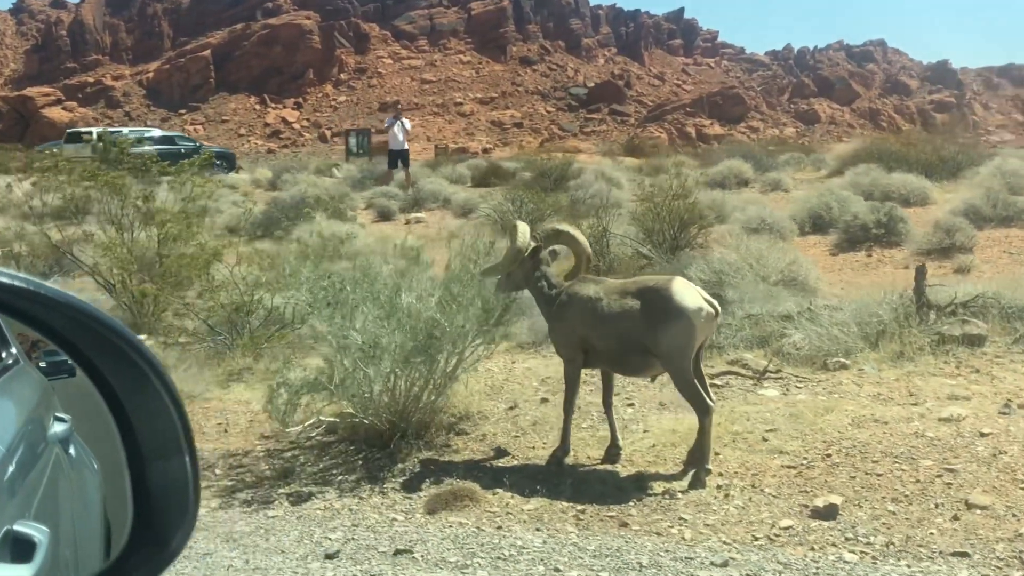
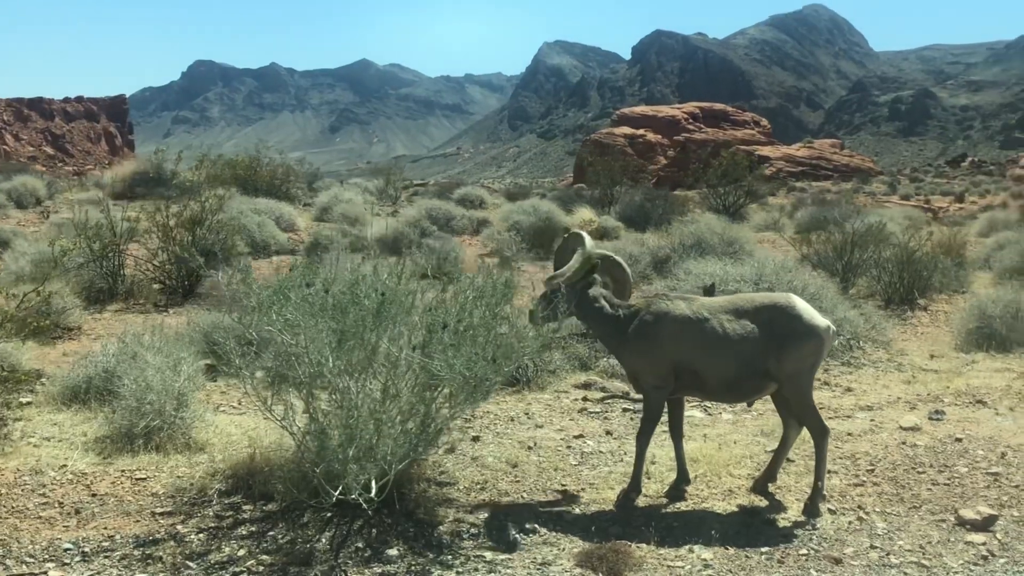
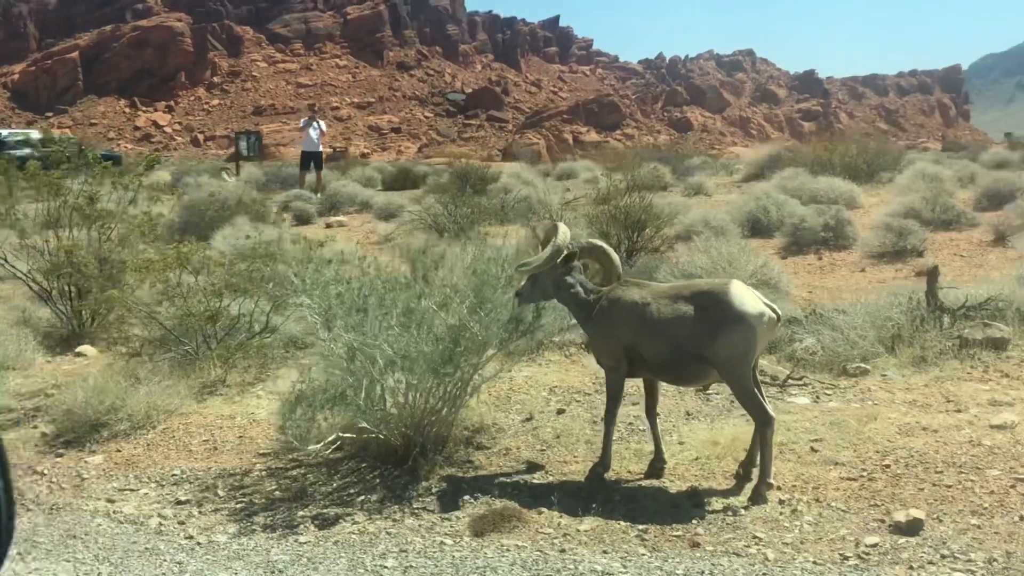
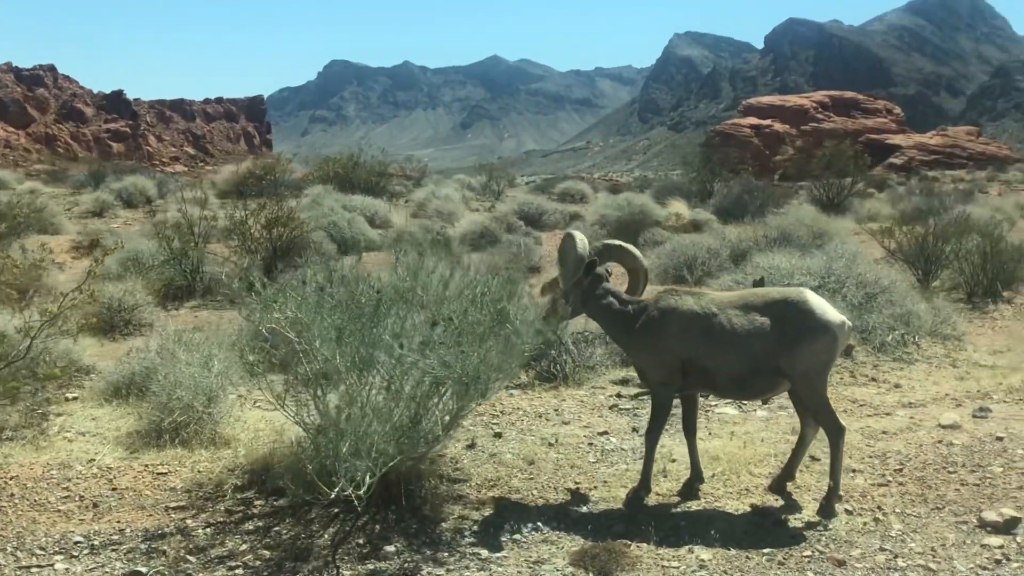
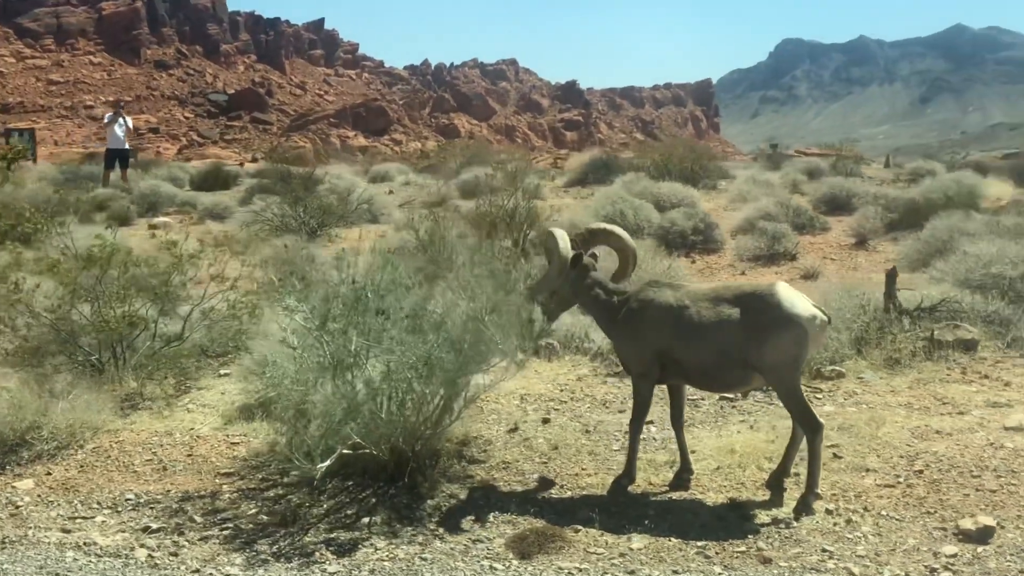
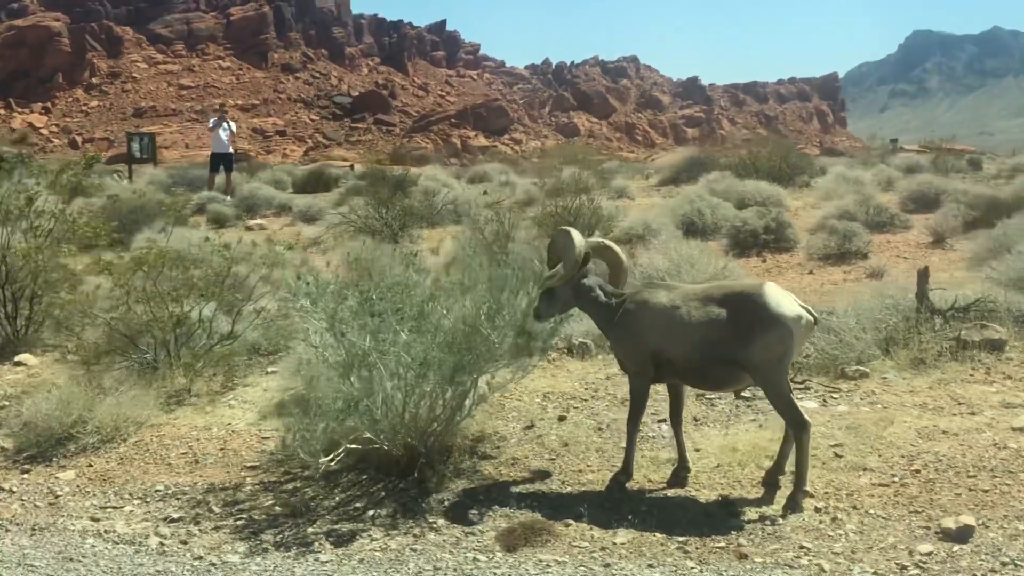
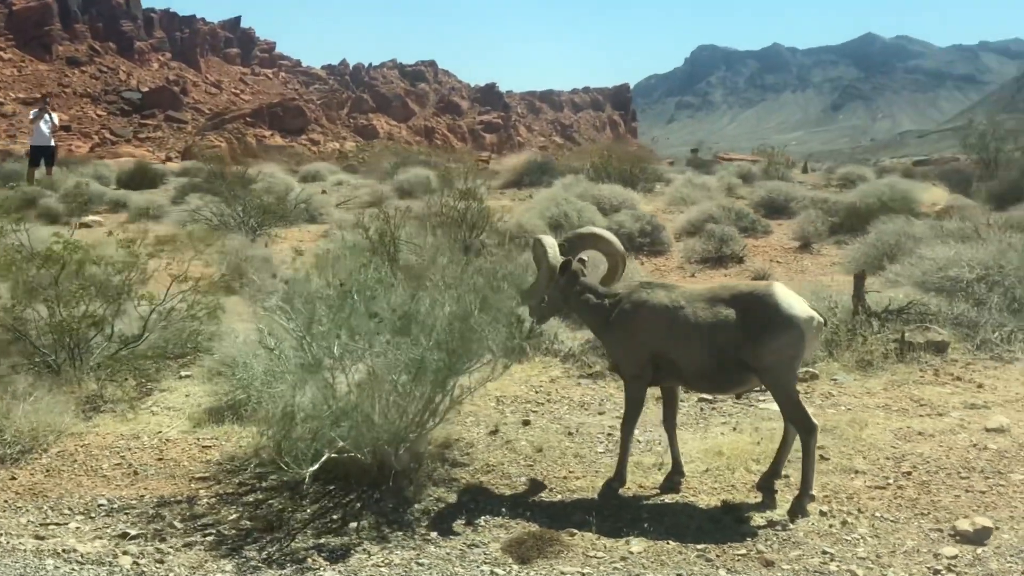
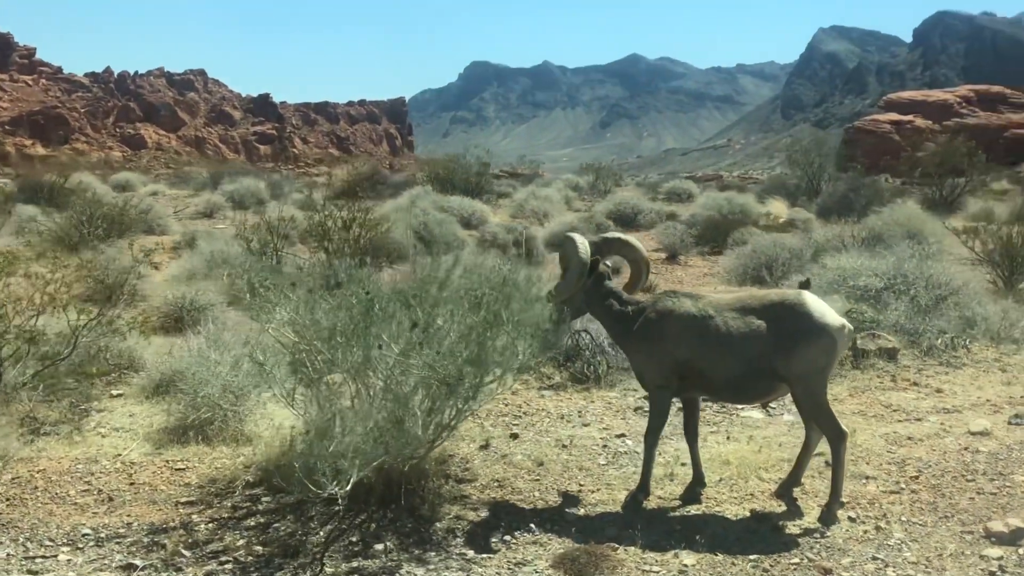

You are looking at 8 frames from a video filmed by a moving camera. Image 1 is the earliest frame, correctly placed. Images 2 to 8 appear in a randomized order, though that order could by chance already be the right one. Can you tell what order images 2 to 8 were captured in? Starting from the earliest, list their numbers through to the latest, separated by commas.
3, 6, 5, 7, 8, 4, 2
